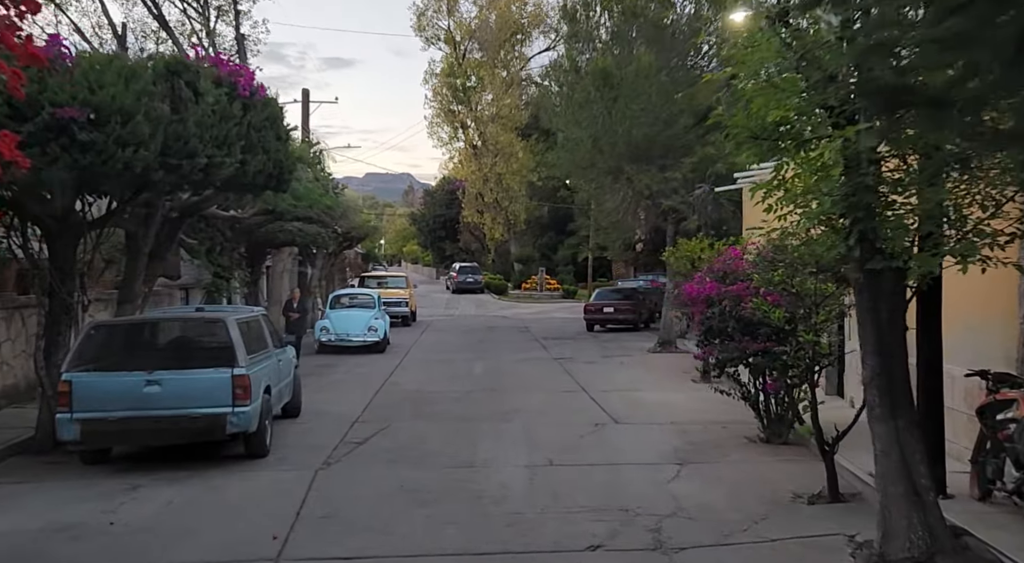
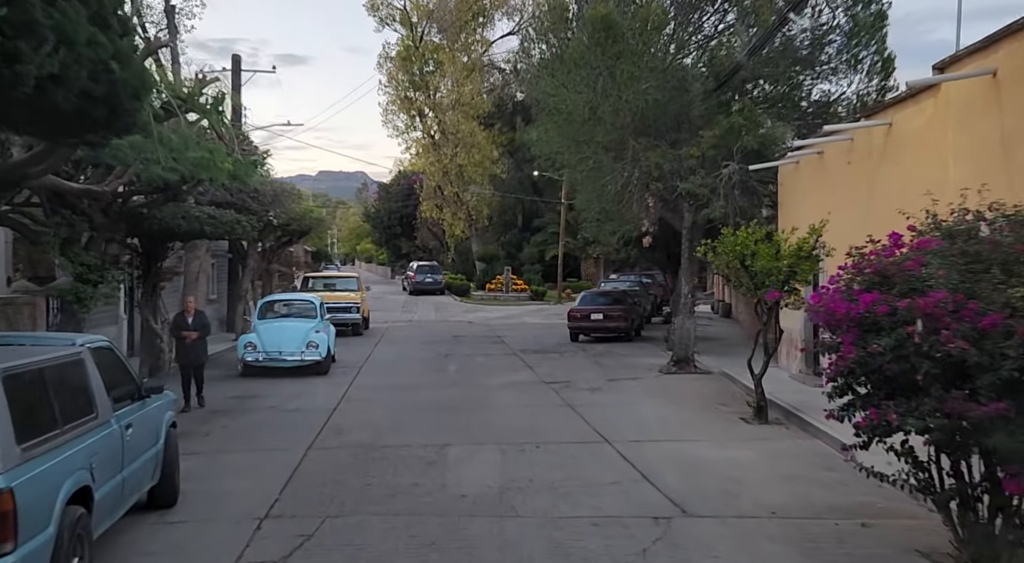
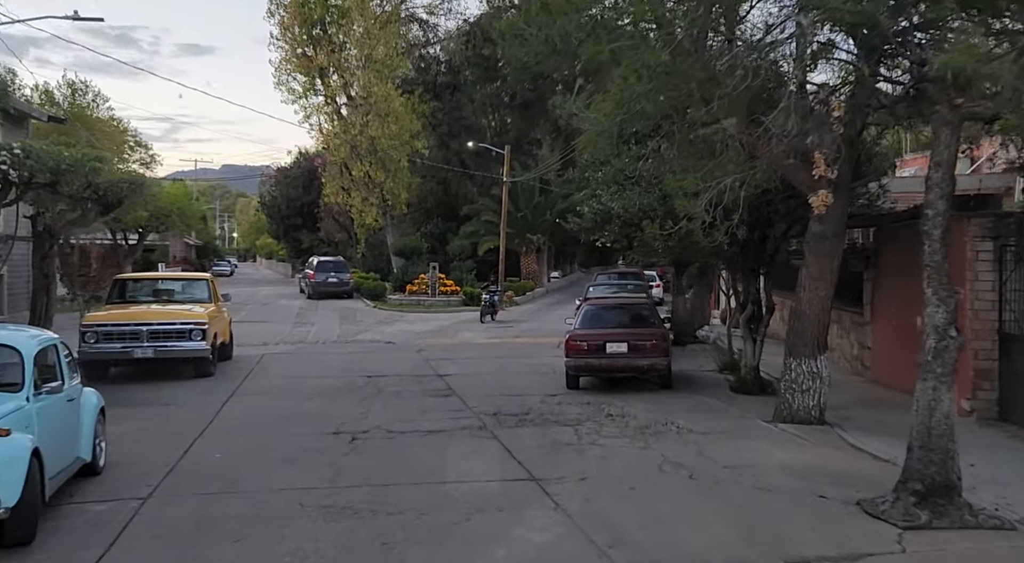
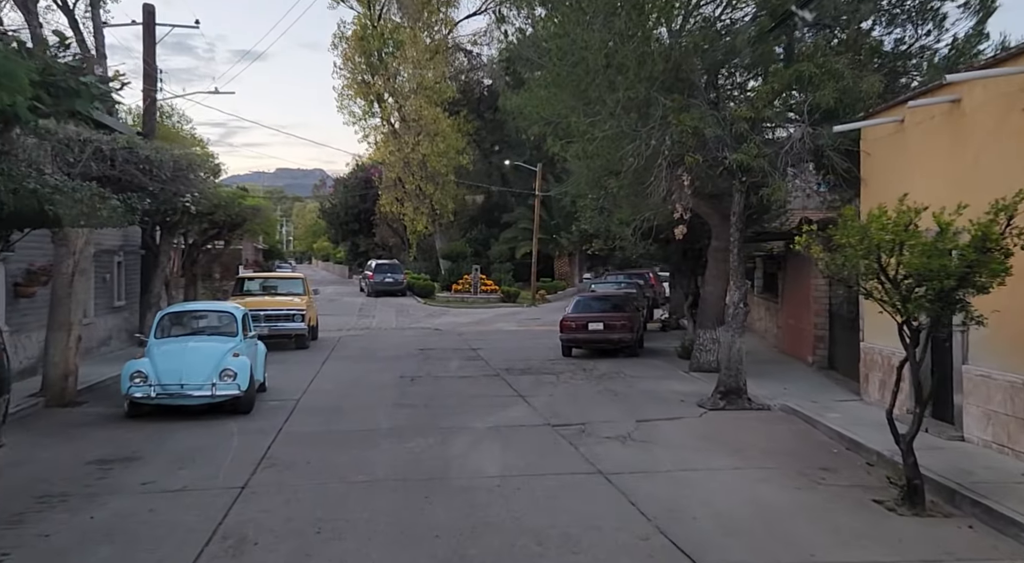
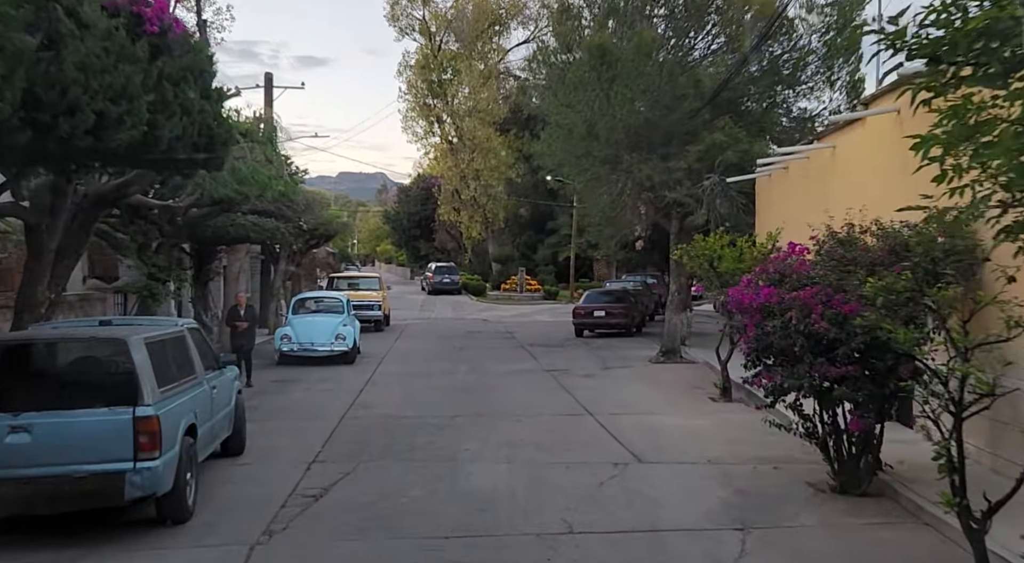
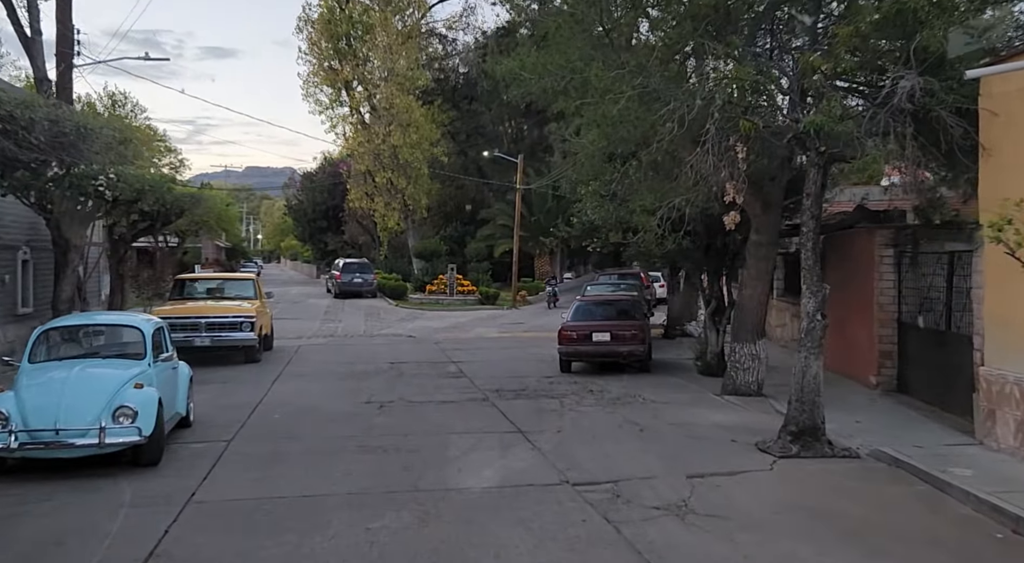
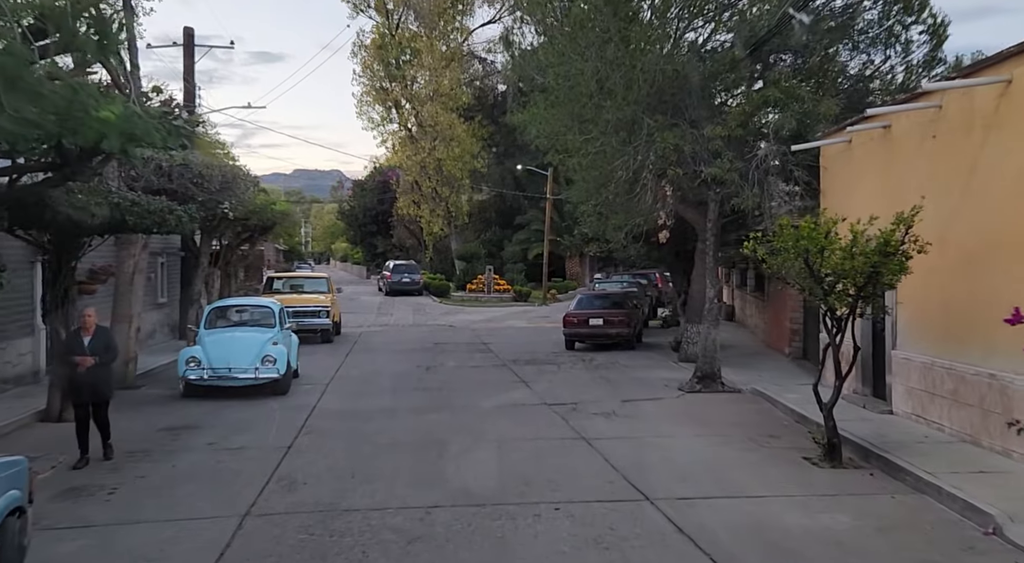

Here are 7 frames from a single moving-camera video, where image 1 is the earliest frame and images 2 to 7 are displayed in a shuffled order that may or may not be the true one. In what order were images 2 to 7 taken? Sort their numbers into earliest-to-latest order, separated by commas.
5, 2, 7, 4, 6, 3
